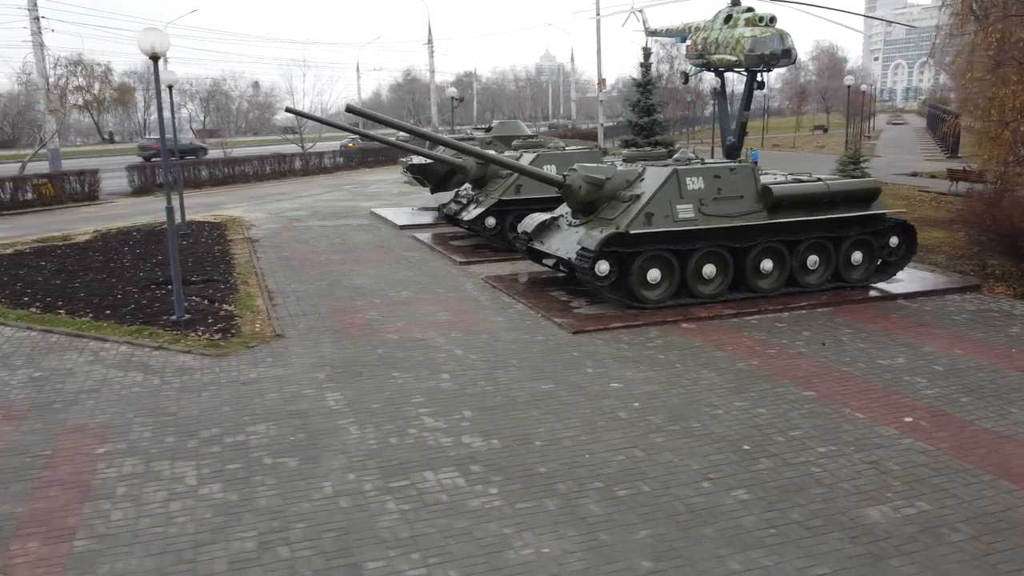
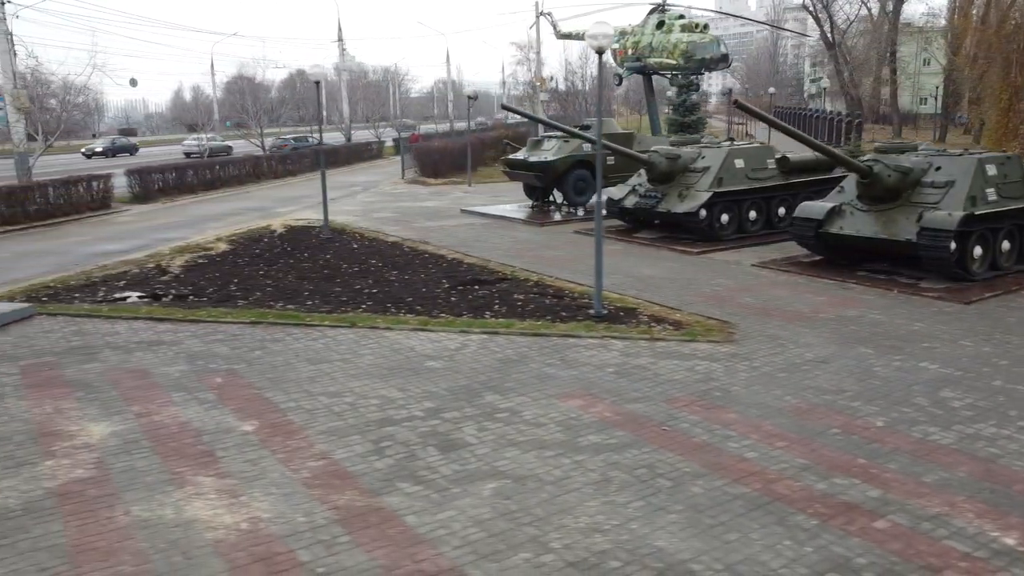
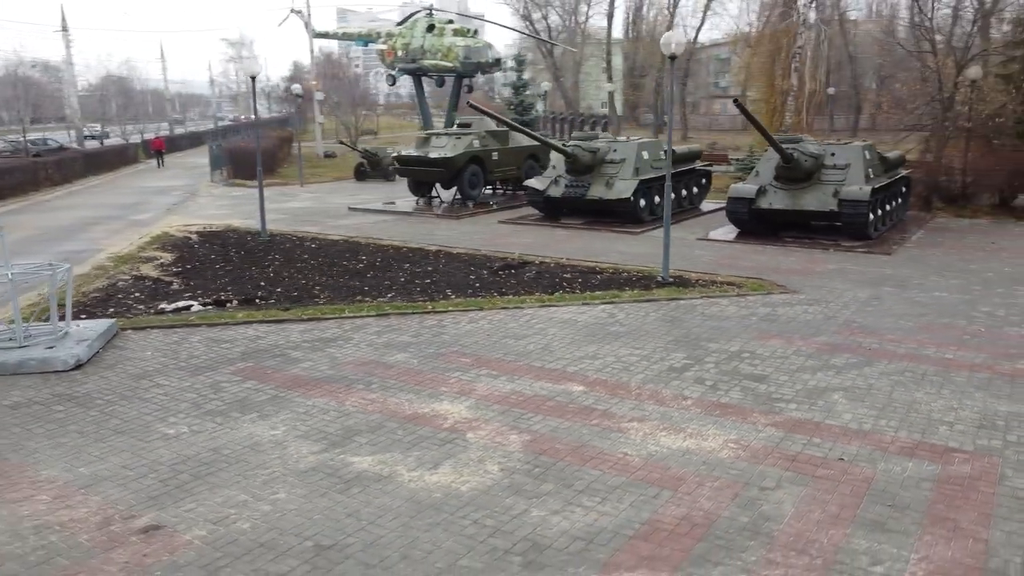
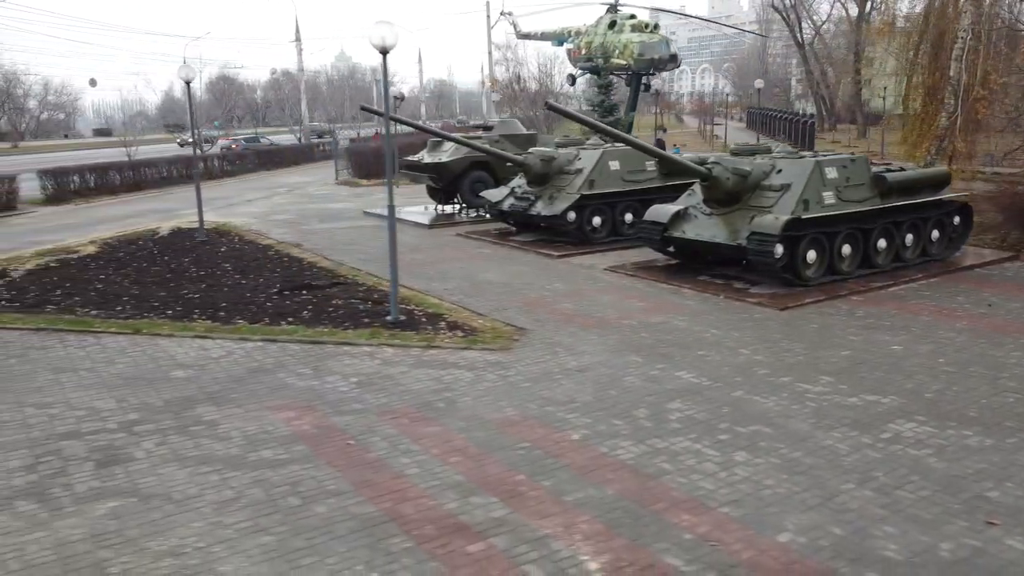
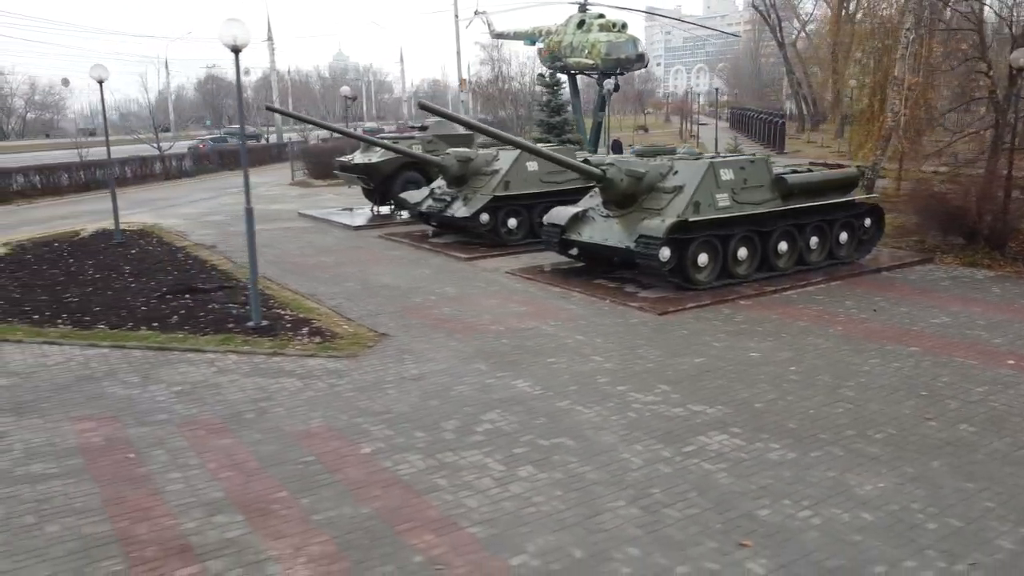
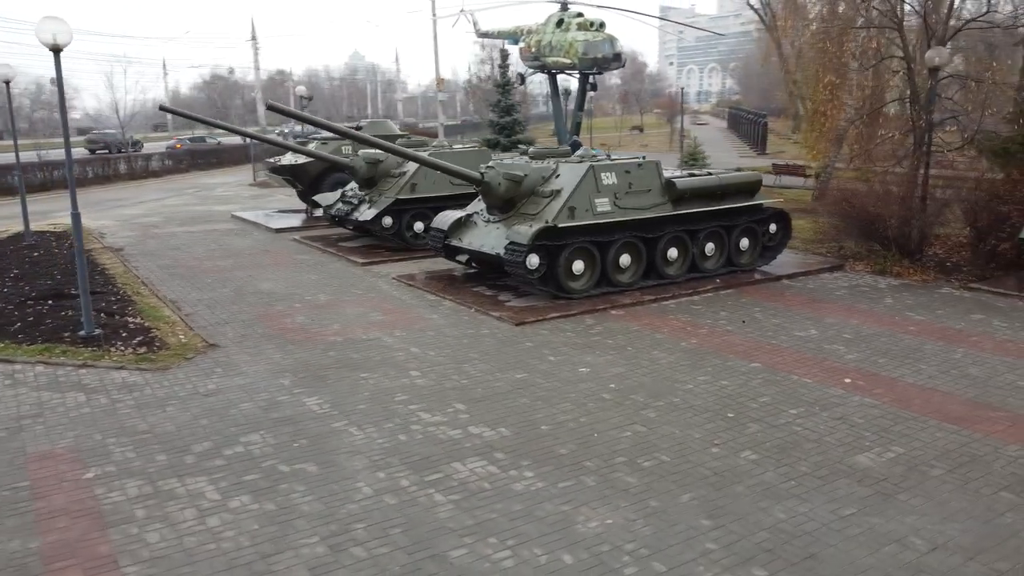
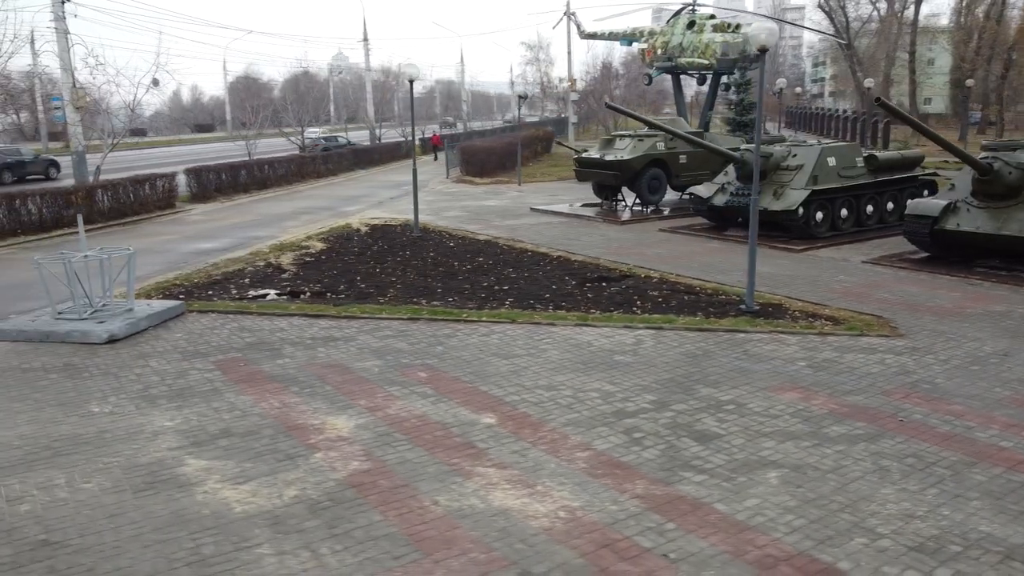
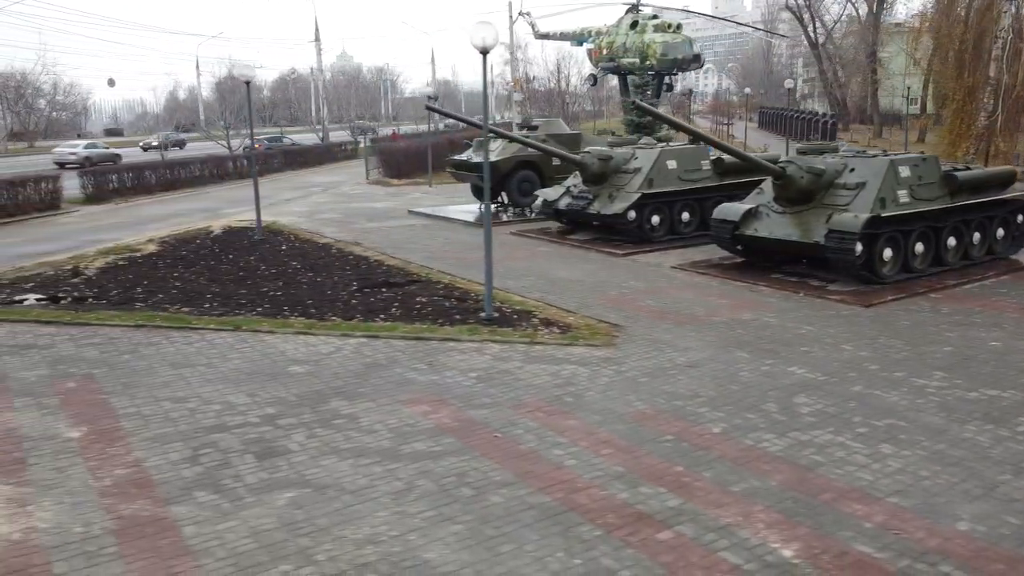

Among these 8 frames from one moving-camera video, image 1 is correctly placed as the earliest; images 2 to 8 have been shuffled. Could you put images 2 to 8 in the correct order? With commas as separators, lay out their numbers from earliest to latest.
6, 5, 4, 8, 2, 7, 3
